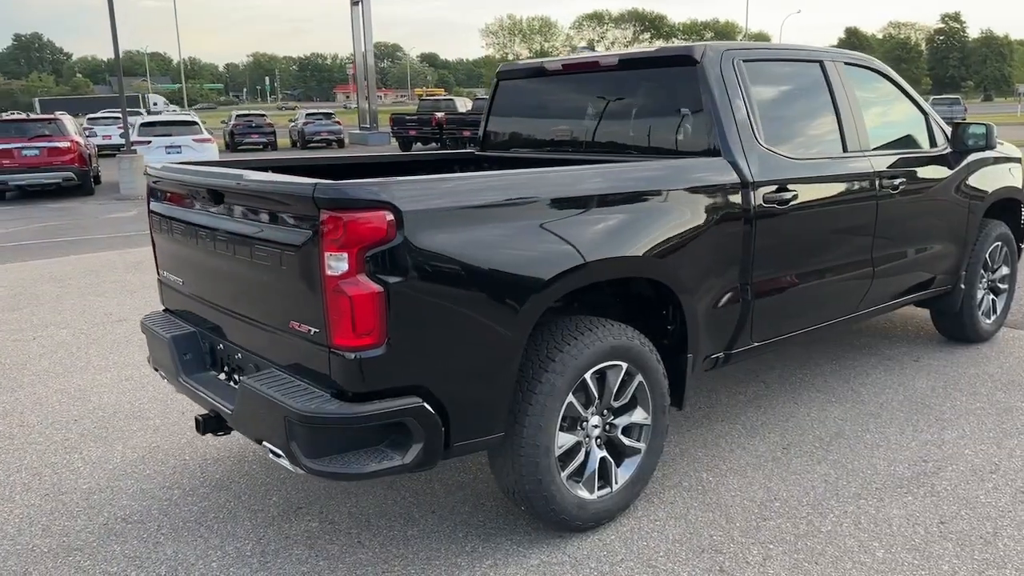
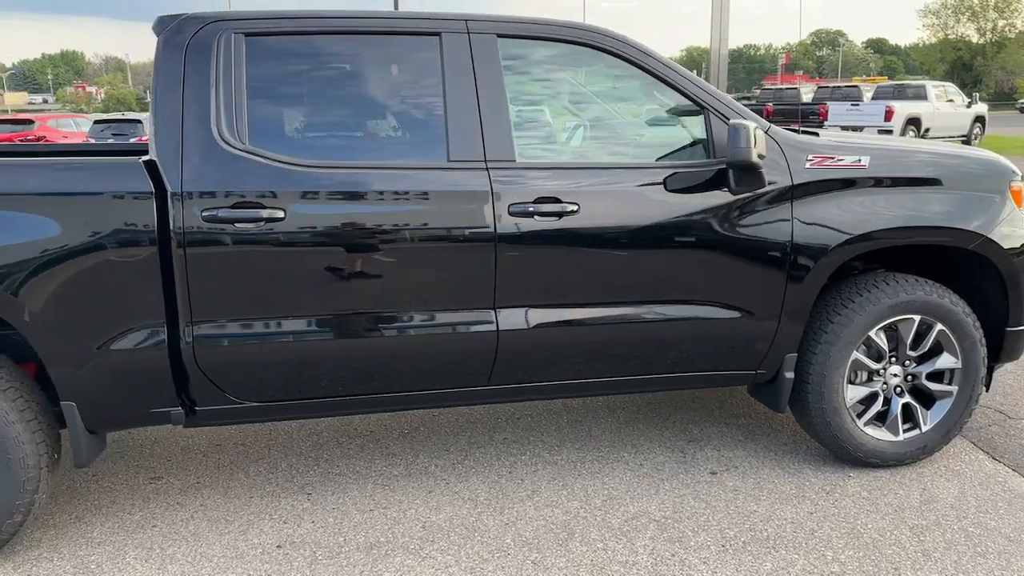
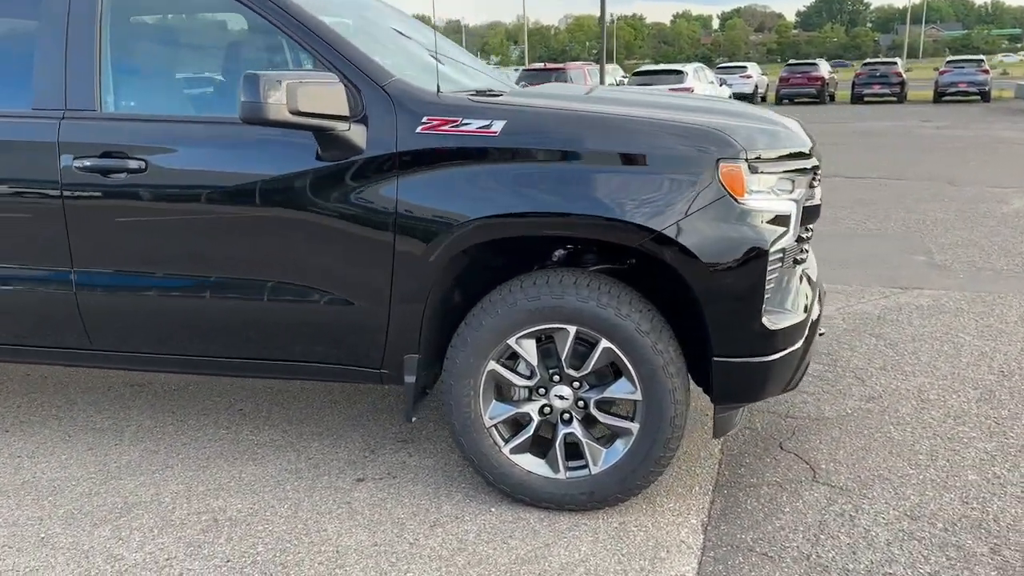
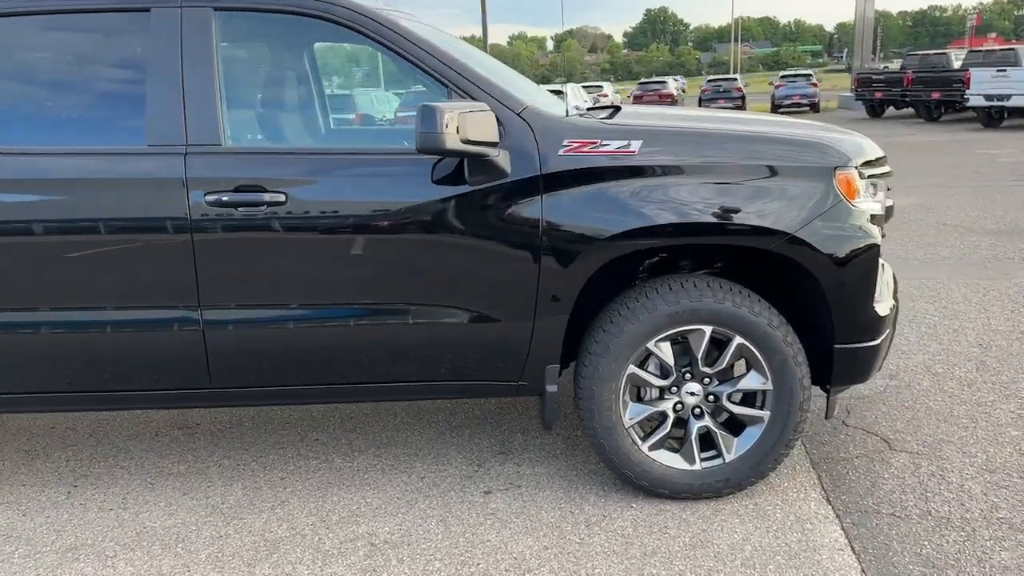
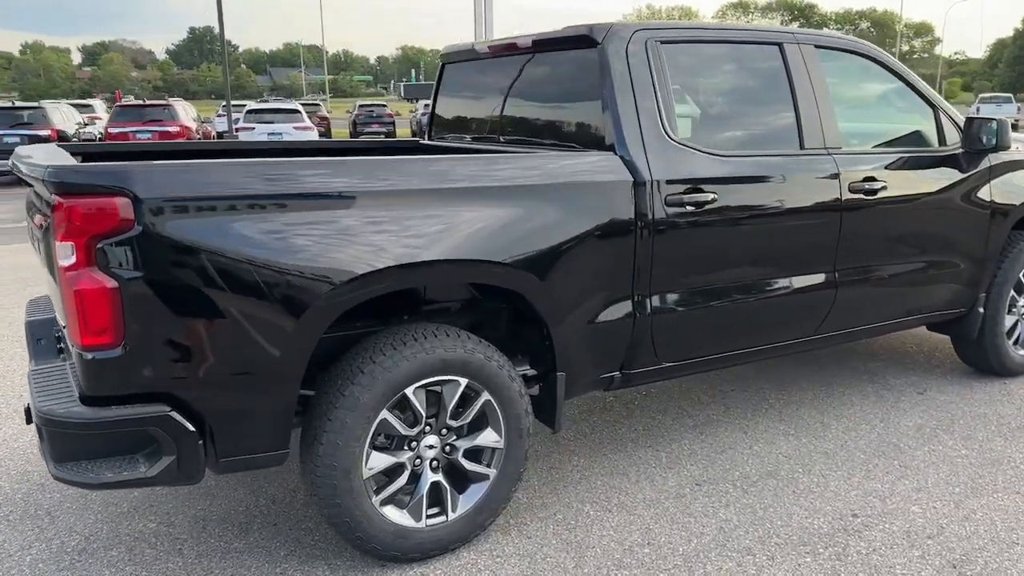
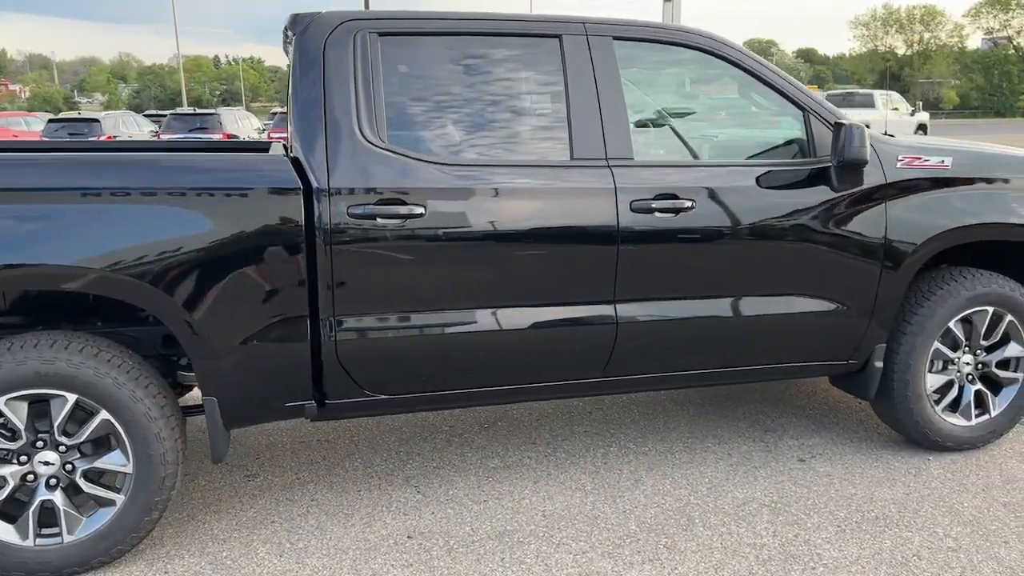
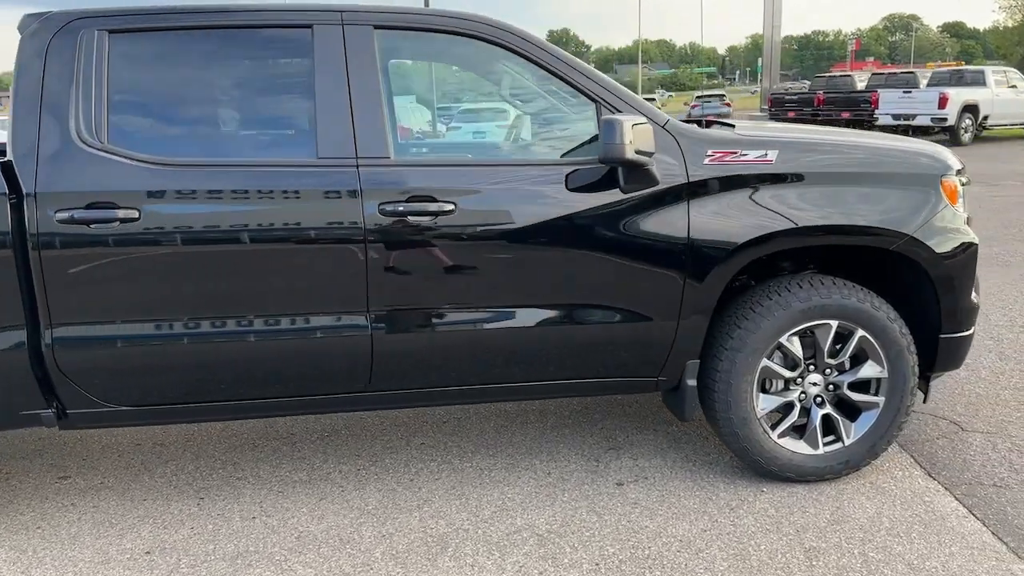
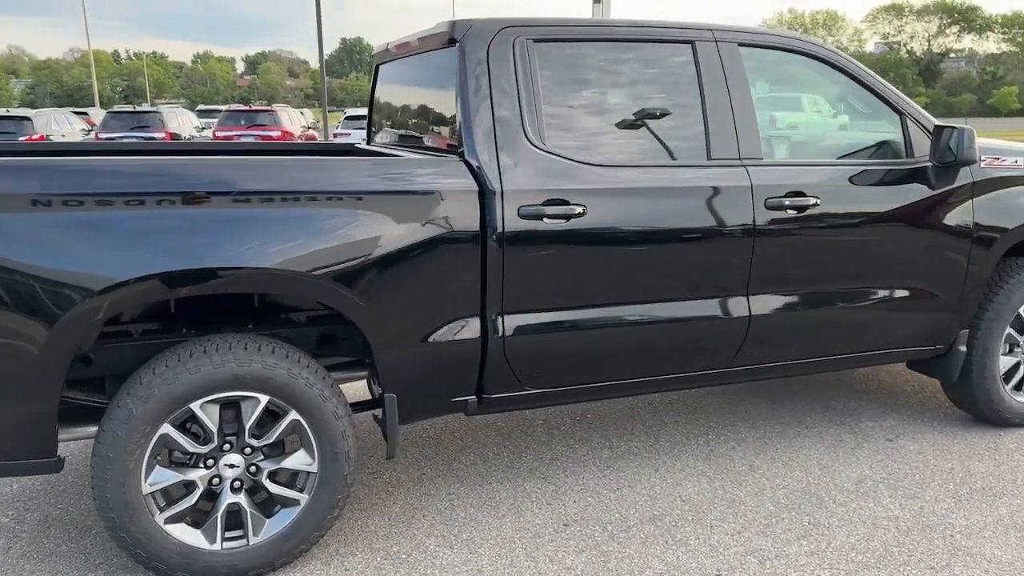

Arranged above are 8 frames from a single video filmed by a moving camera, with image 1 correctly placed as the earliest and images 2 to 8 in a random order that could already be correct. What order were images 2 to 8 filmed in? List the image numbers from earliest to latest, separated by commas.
5, 8, 6, 2, 7, 4, 3
